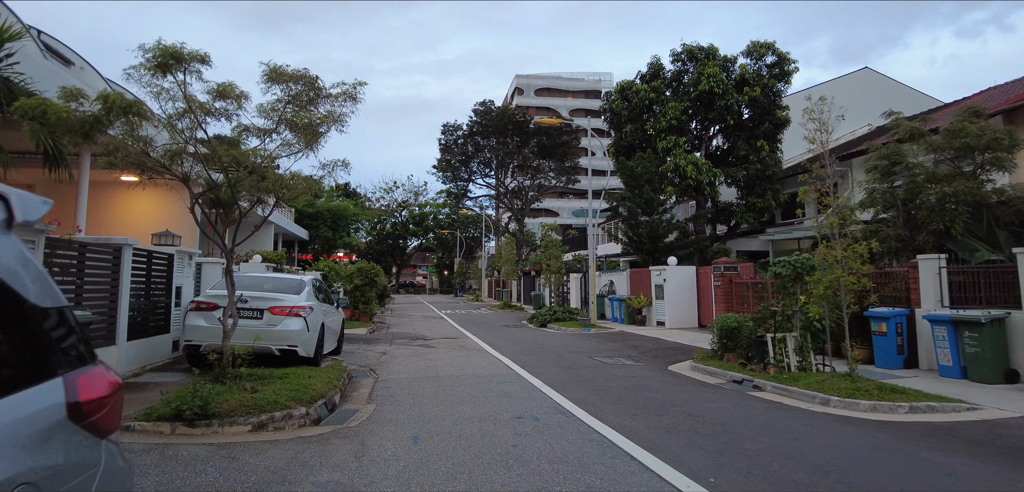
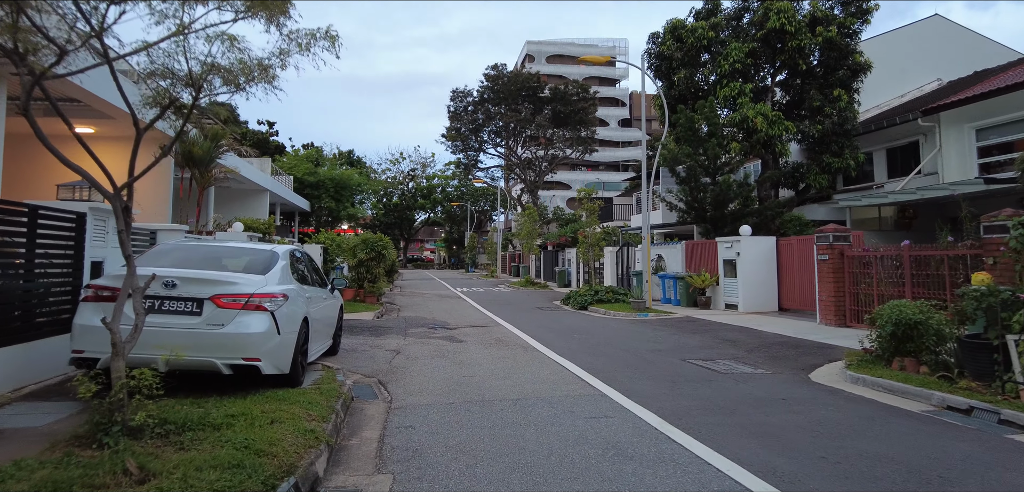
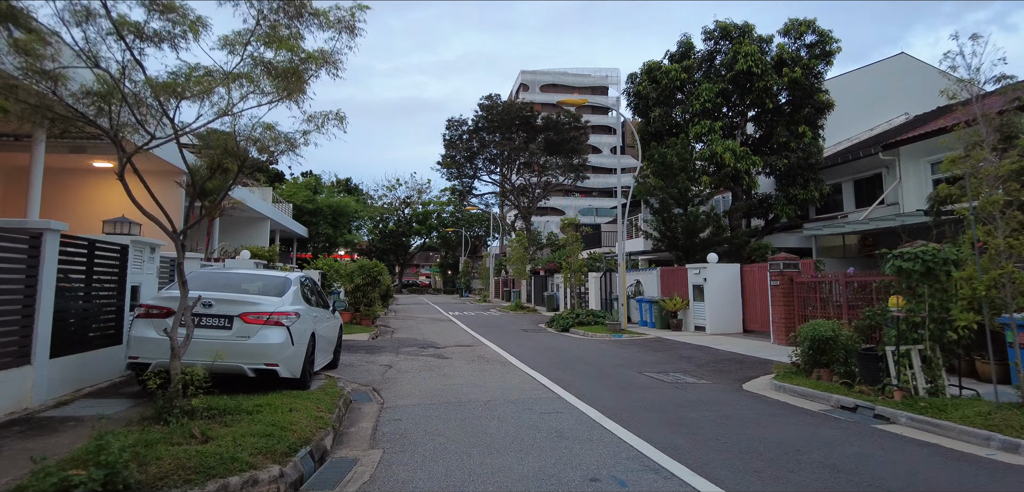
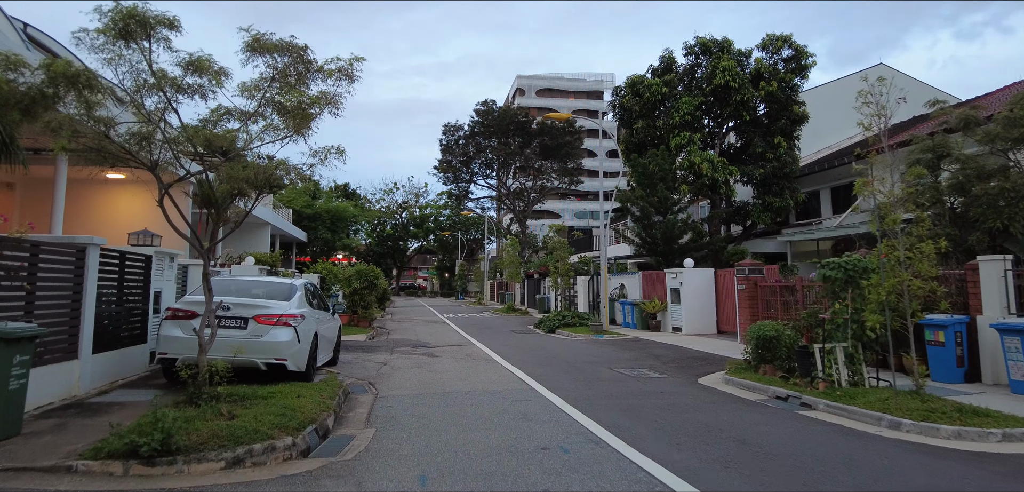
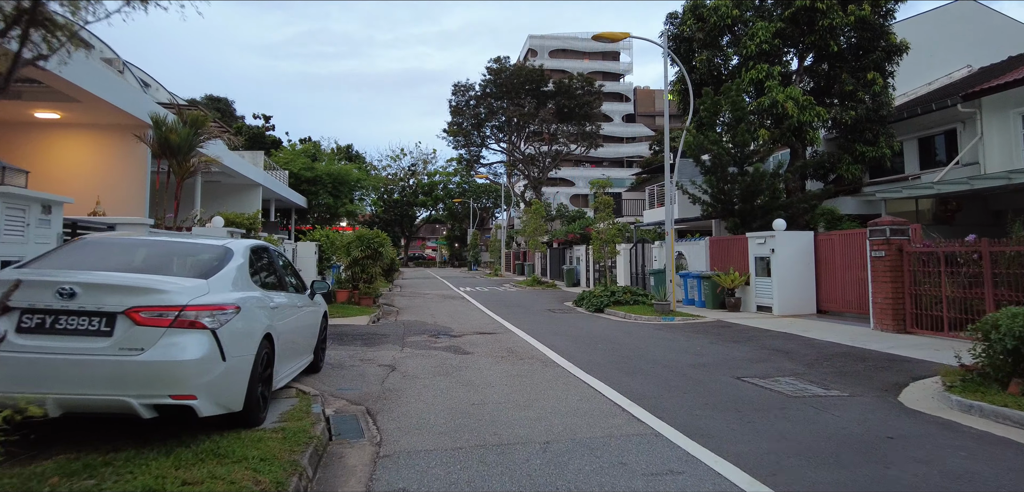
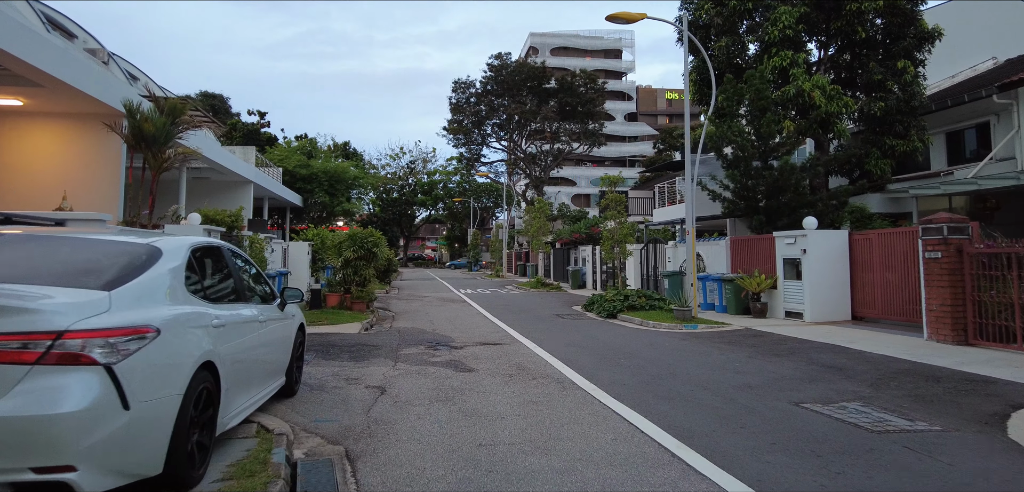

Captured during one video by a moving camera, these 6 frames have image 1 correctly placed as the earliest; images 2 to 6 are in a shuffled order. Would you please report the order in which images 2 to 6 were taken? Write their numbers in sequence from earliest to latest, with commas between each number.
4, 3, 2, 5, 6
